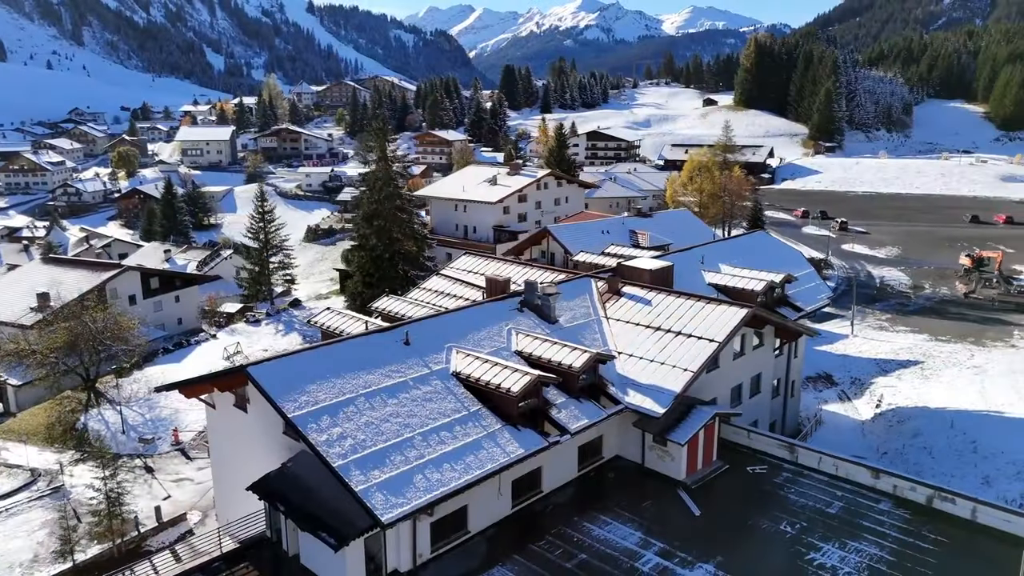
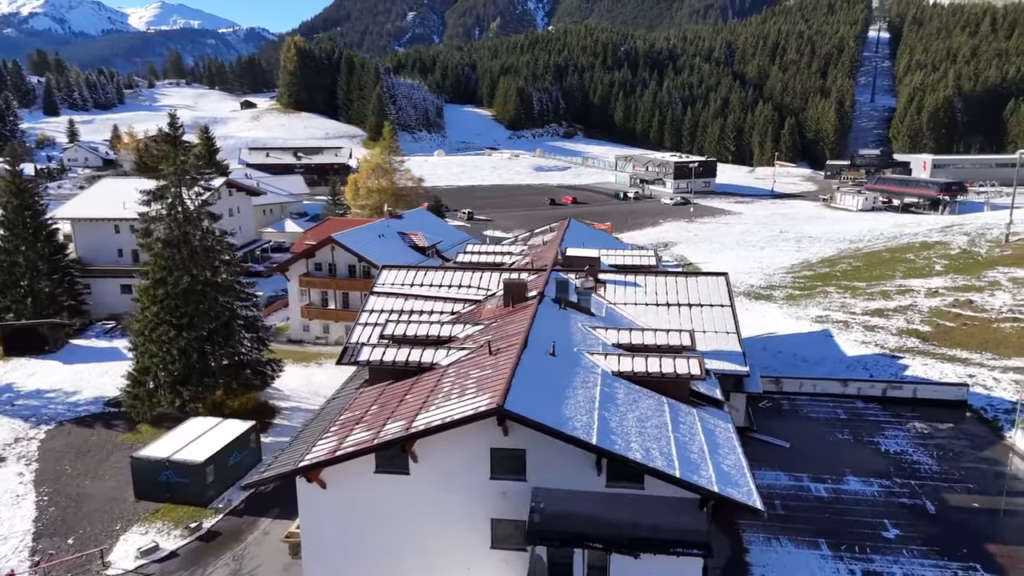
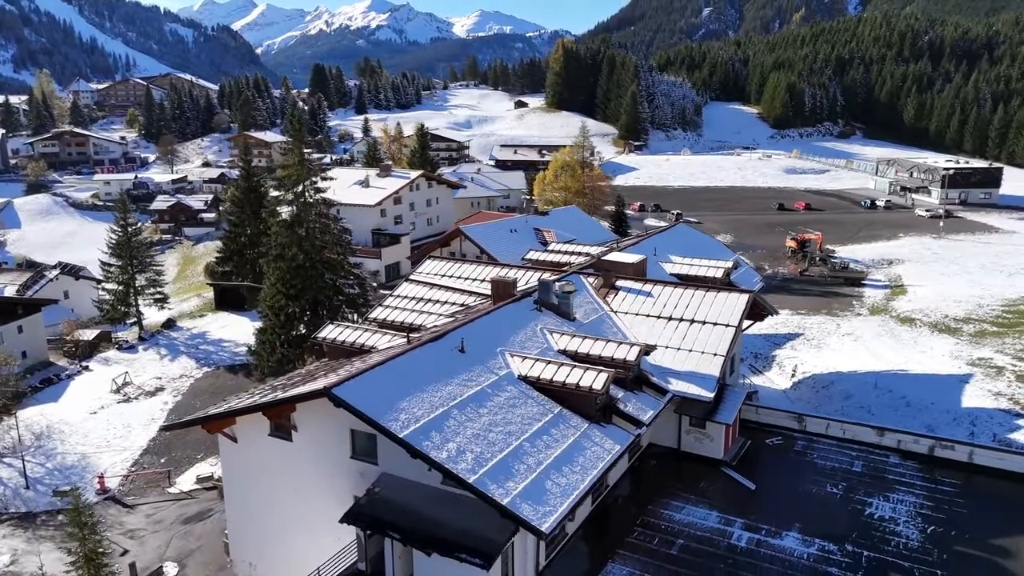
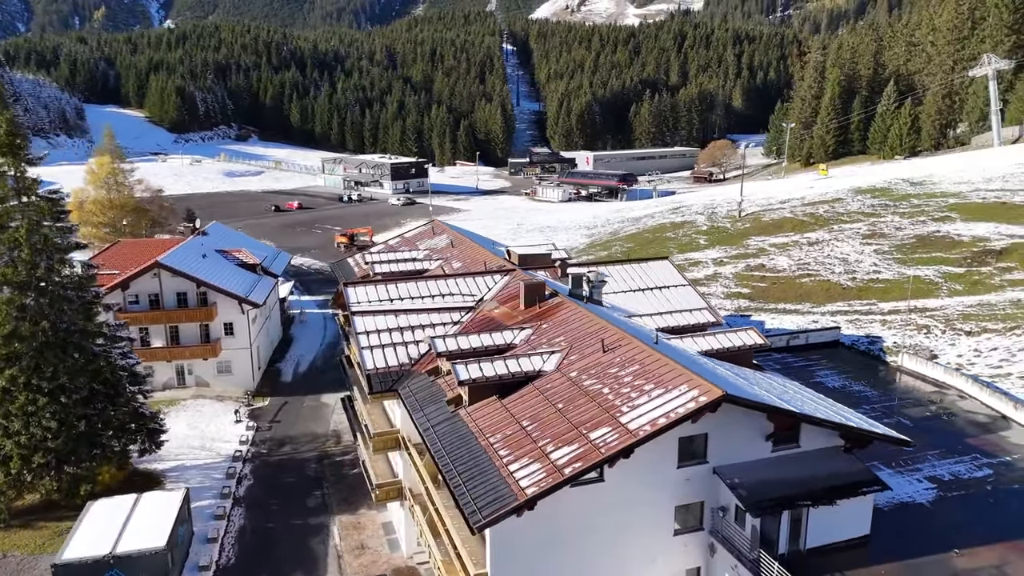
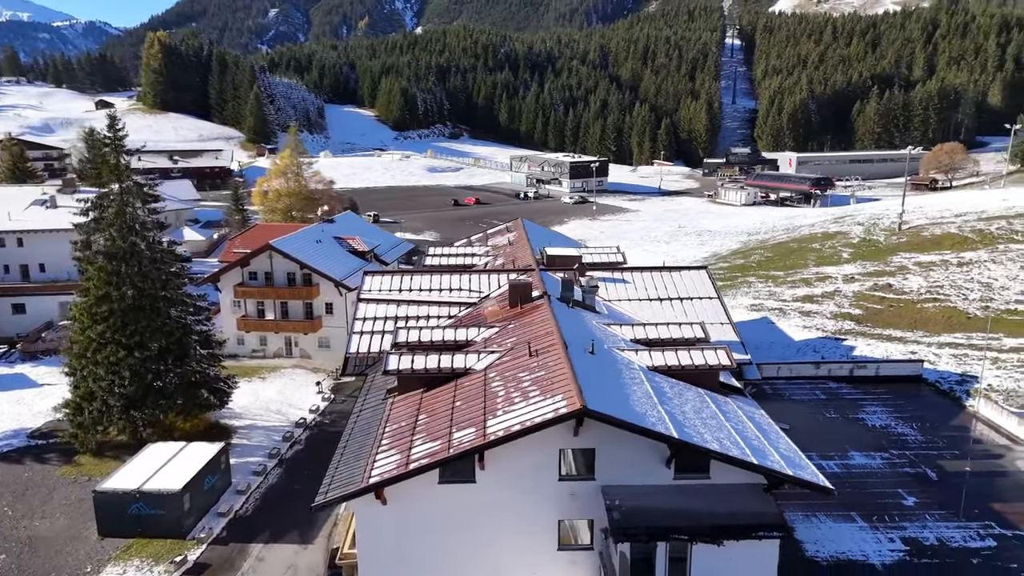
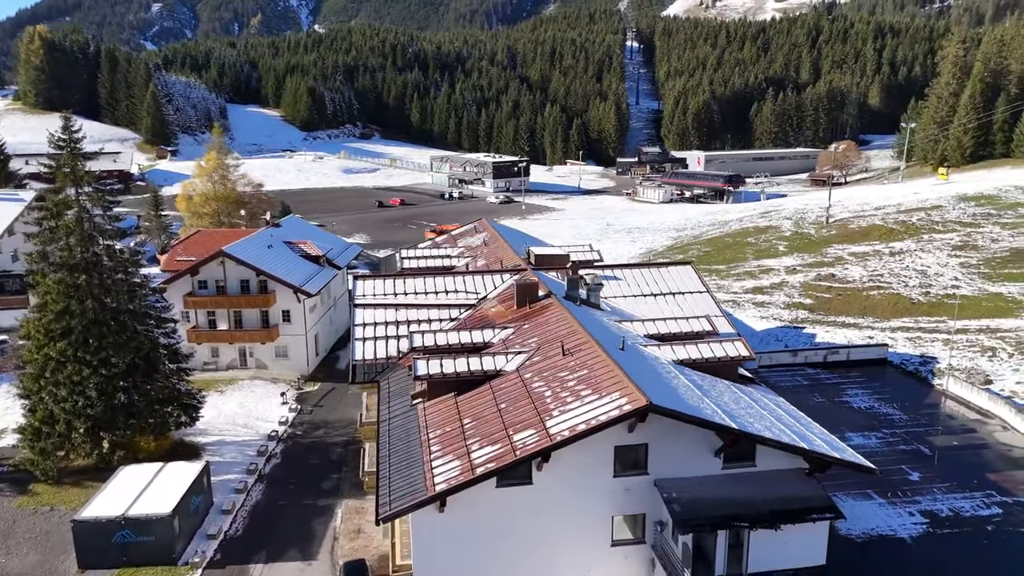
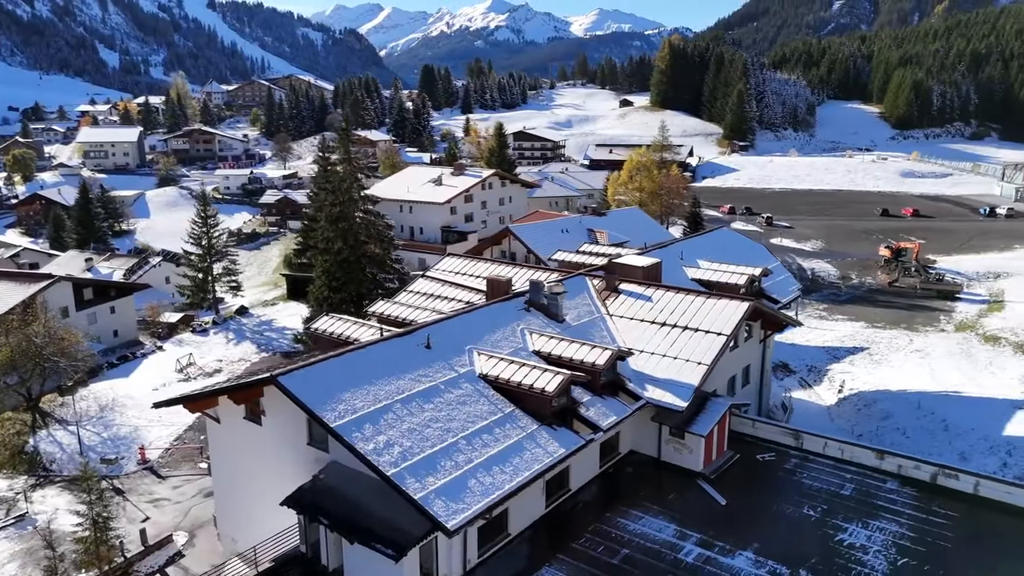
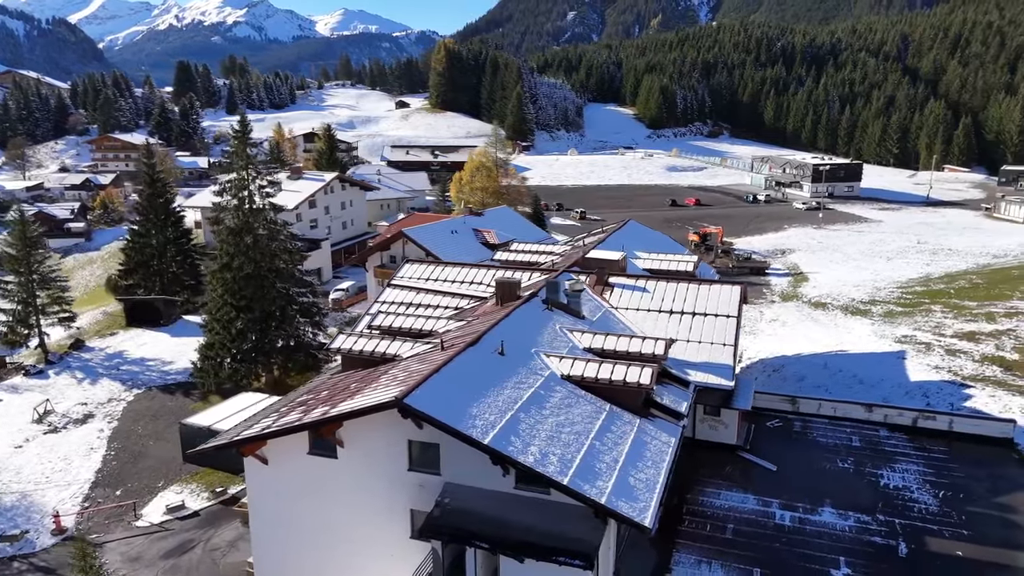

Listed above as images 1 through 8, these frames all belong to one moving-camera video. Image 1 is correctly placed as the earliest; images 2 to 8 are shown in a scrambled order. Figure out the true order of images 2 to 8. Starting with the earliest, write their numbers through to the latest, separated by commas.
7, 3, 8, 2, 5, 6, 4
